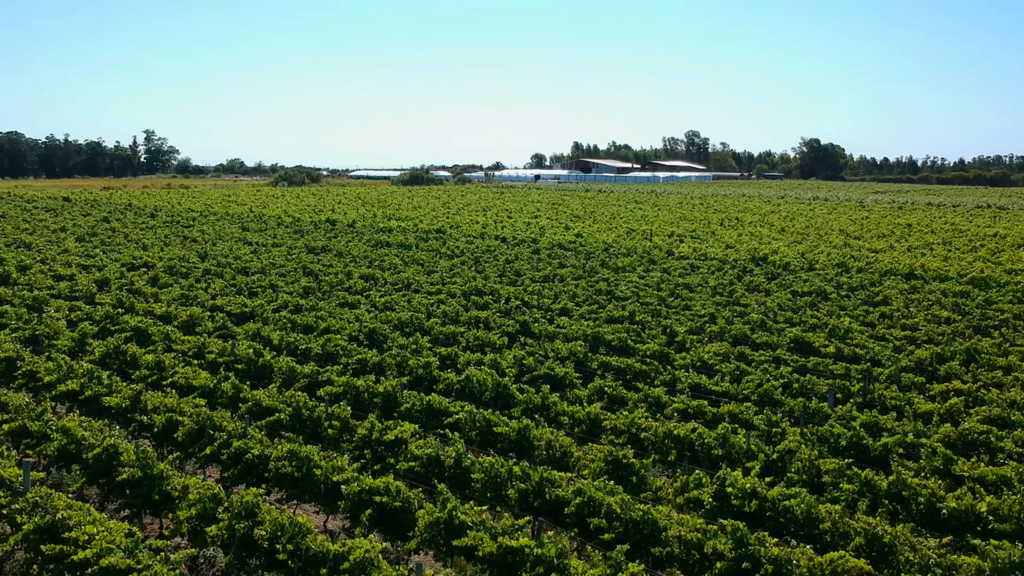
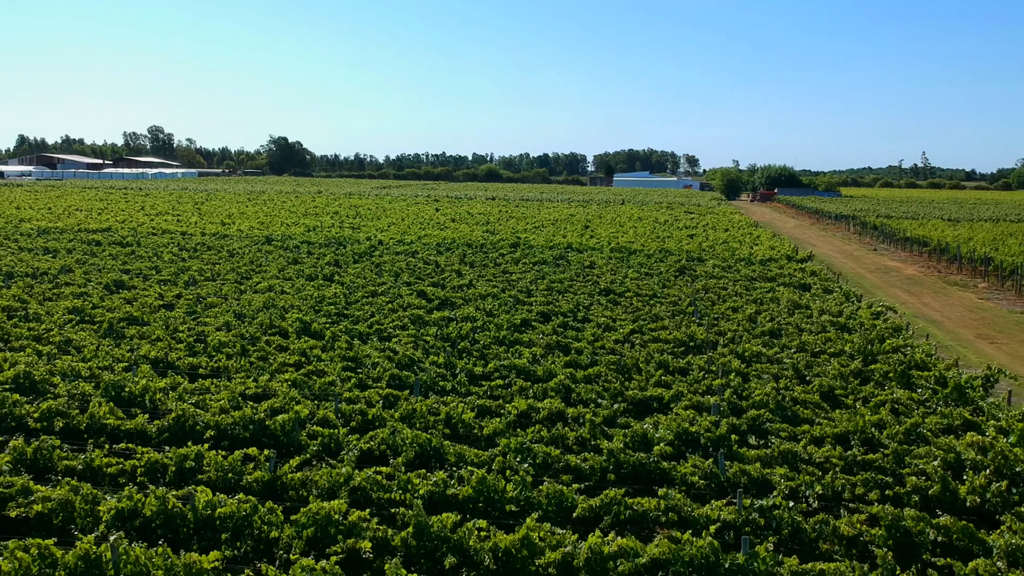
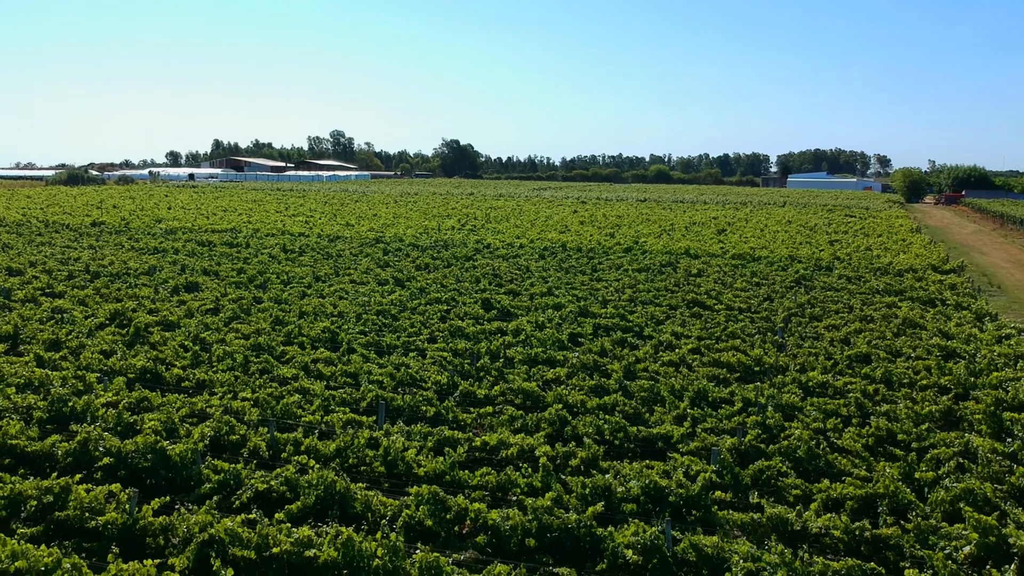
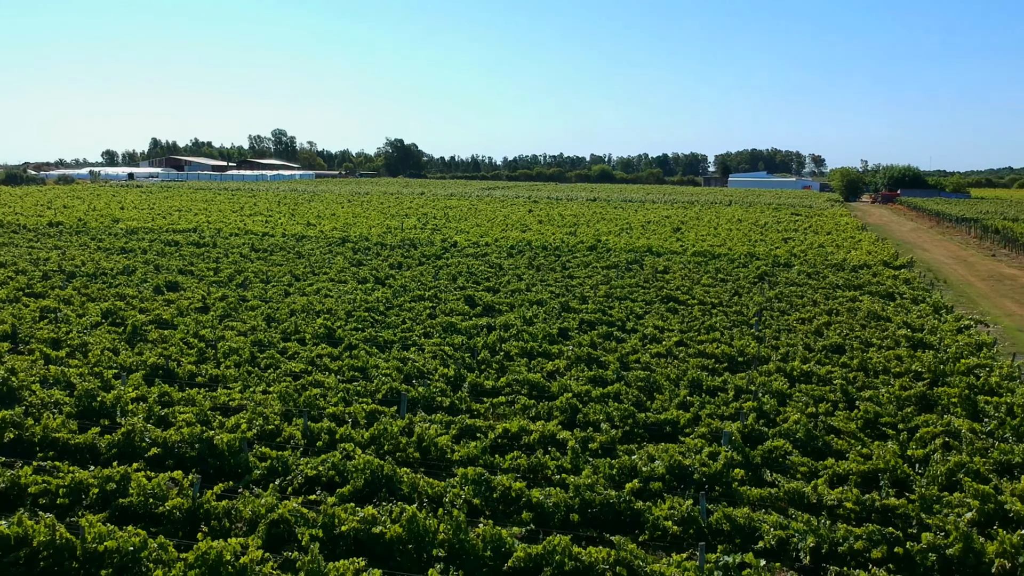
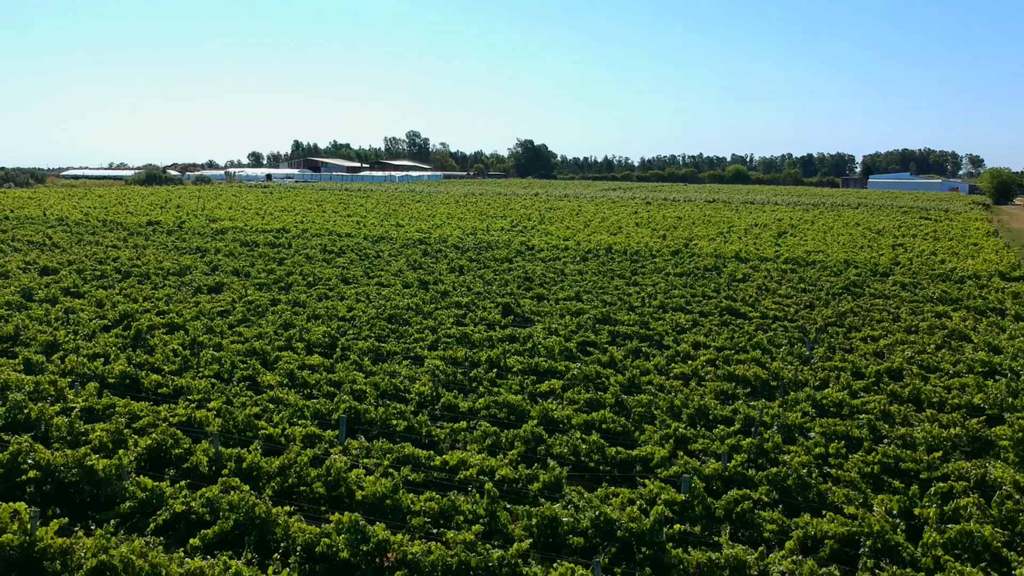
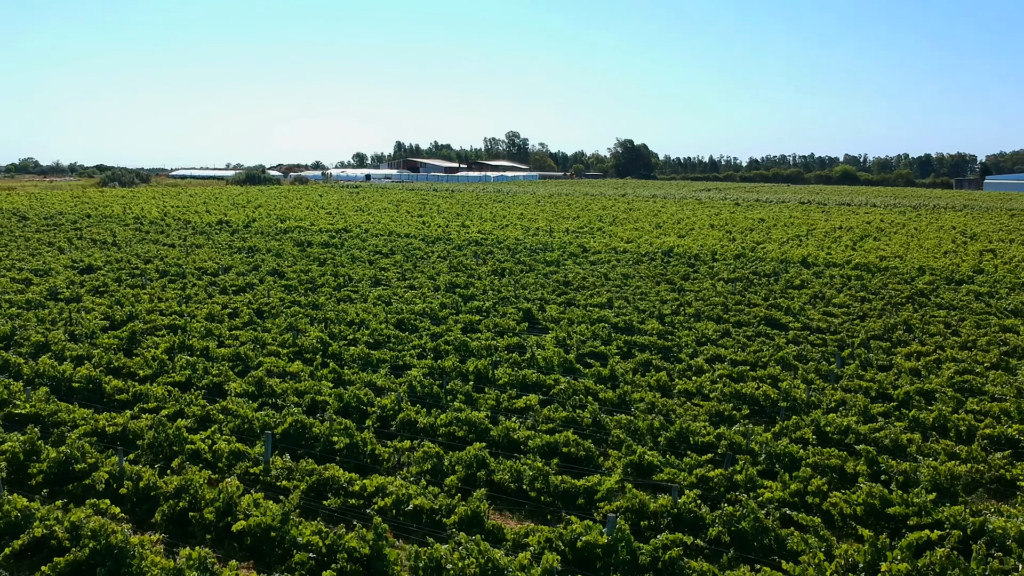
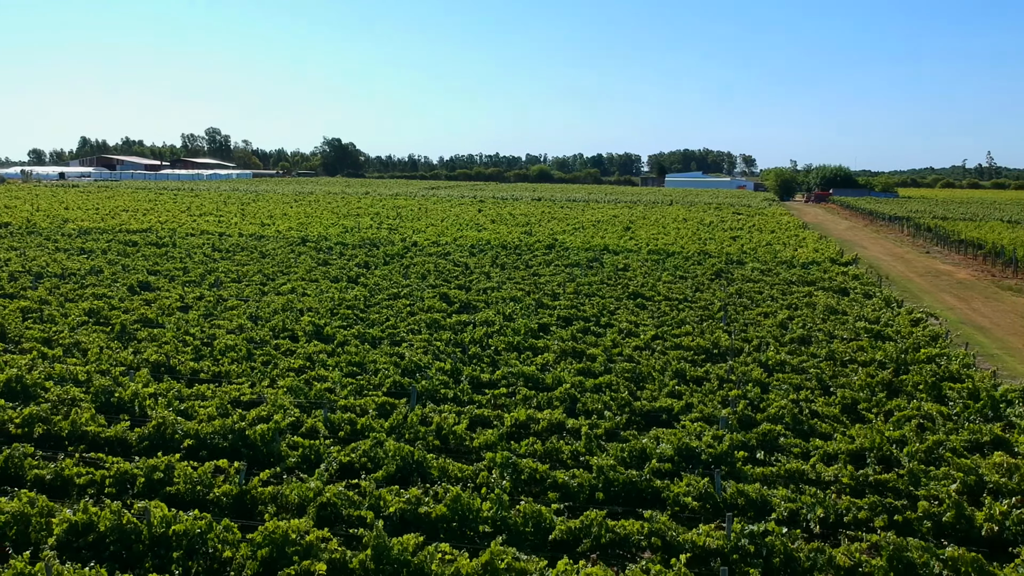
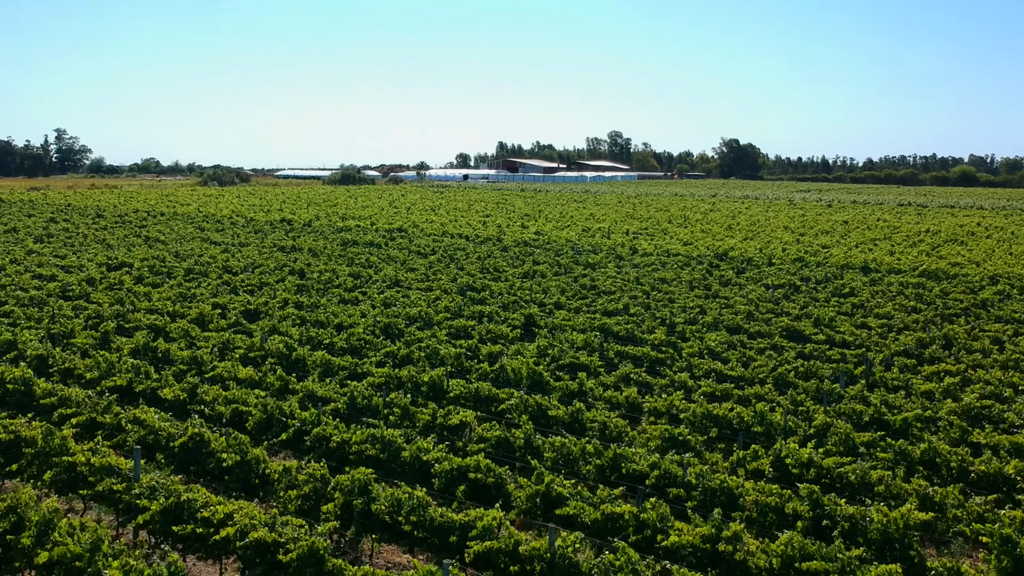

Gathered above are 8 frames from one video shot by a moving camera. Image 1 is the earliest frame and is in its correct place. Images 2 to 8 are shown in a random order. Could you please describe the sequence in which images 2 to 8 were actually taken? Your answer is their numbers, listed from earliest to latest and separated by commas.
8, 6, 5, 3, 4, 7, 2
